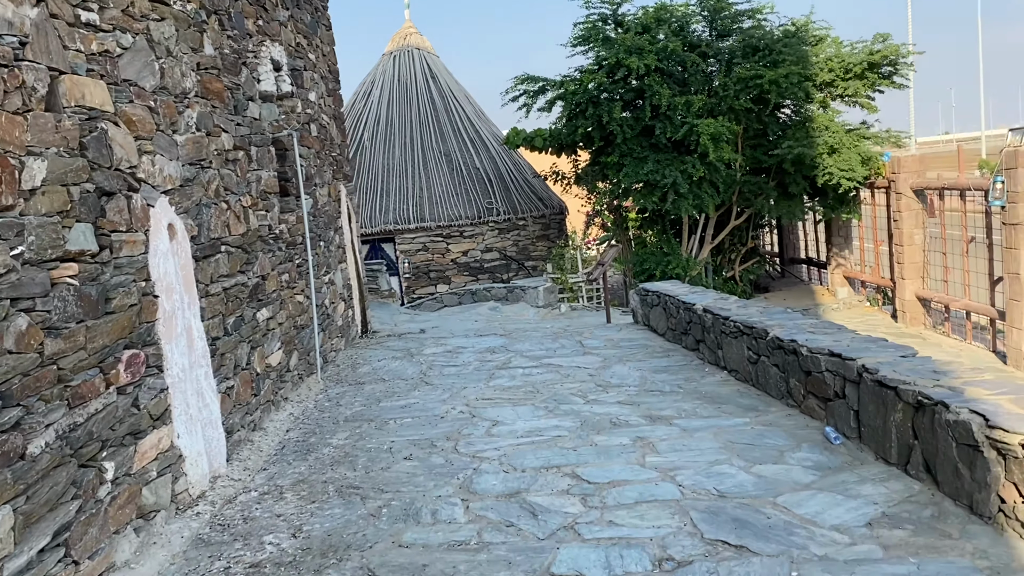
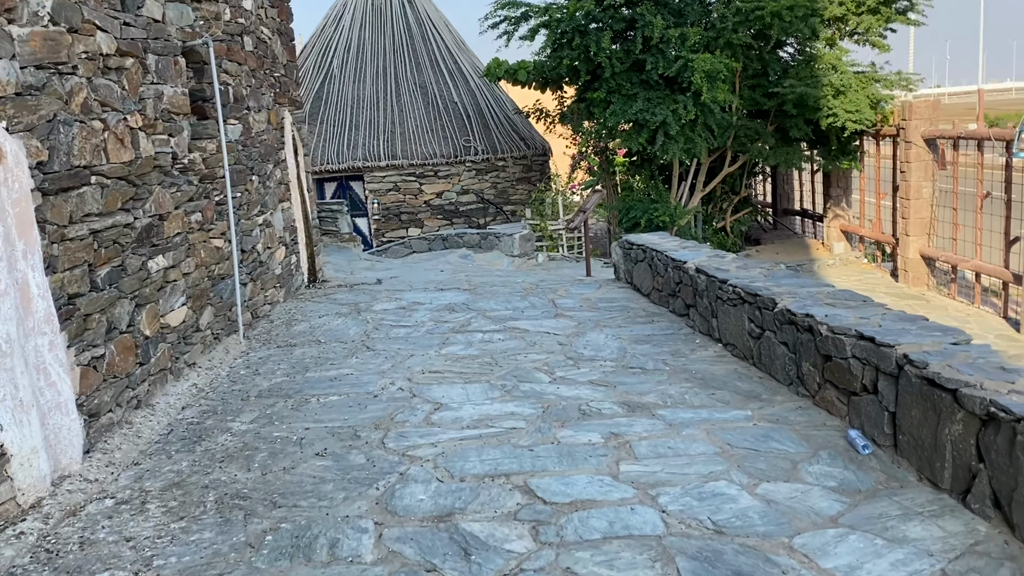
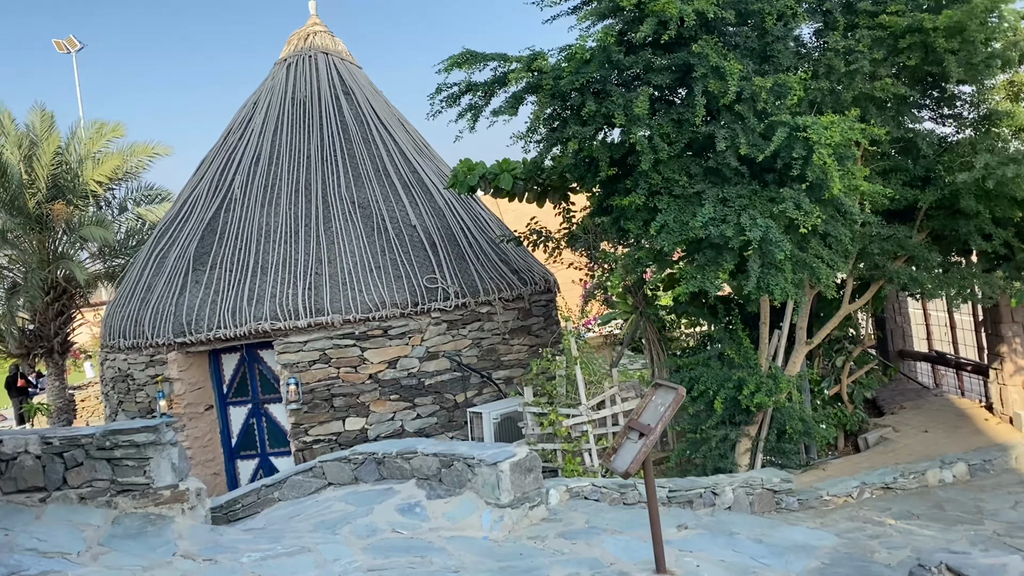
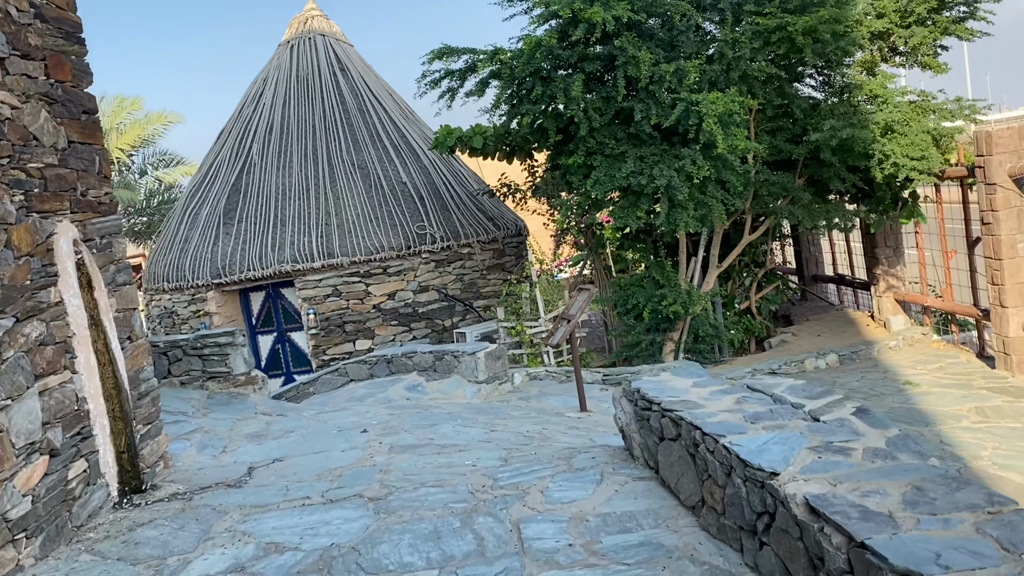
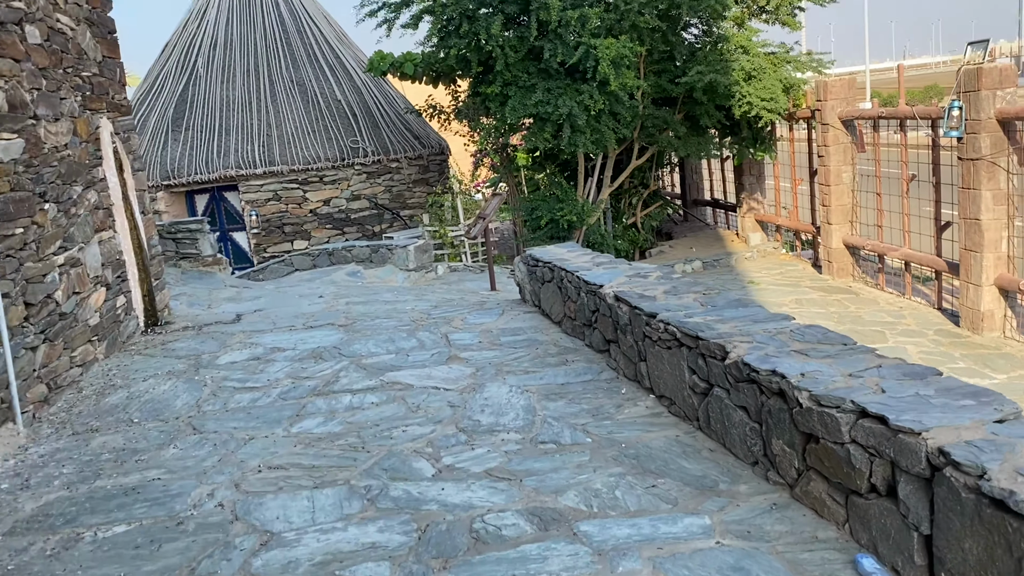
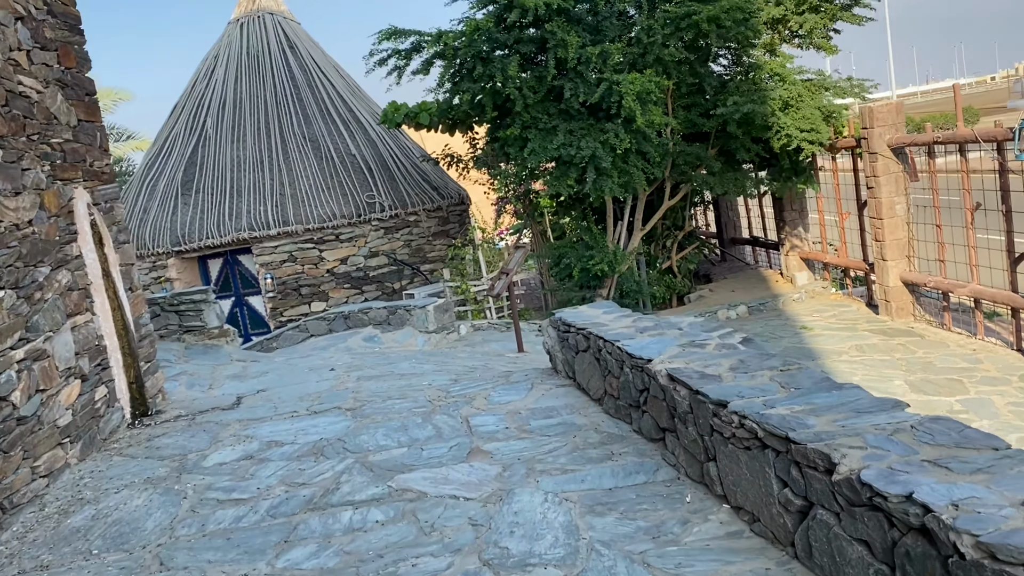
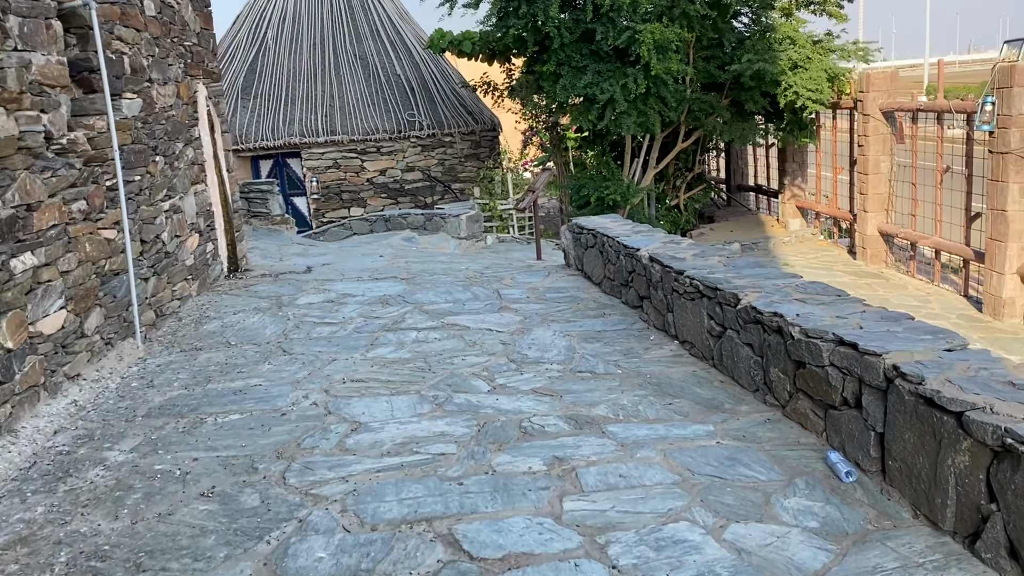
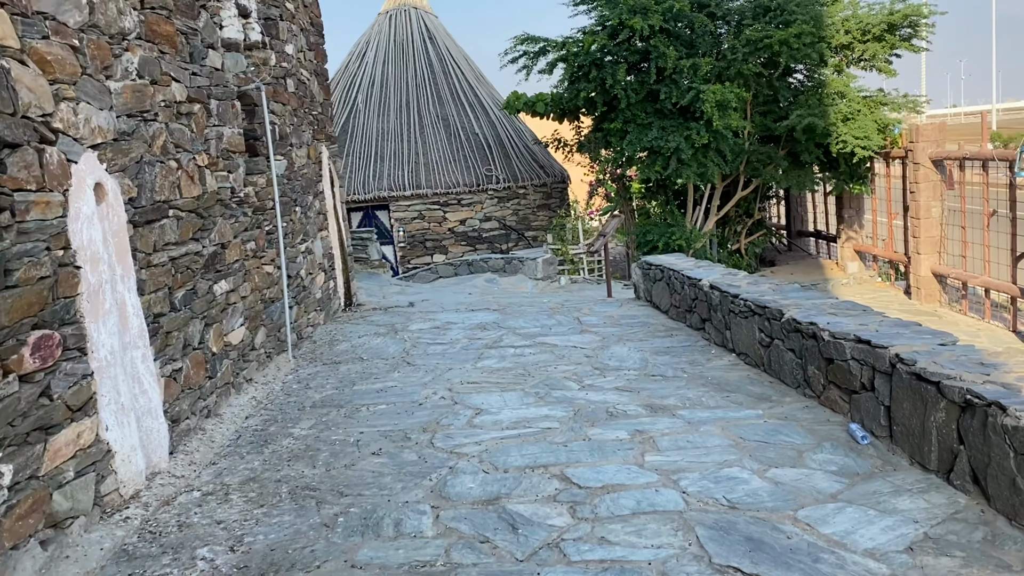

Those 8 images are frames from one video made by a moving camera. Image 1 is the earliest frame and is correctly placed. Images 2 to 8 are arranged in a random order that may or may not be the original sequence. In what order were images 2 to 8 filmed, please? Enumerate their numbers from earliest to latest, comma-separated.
8, 2, 7, 5, 6, 4, 3
